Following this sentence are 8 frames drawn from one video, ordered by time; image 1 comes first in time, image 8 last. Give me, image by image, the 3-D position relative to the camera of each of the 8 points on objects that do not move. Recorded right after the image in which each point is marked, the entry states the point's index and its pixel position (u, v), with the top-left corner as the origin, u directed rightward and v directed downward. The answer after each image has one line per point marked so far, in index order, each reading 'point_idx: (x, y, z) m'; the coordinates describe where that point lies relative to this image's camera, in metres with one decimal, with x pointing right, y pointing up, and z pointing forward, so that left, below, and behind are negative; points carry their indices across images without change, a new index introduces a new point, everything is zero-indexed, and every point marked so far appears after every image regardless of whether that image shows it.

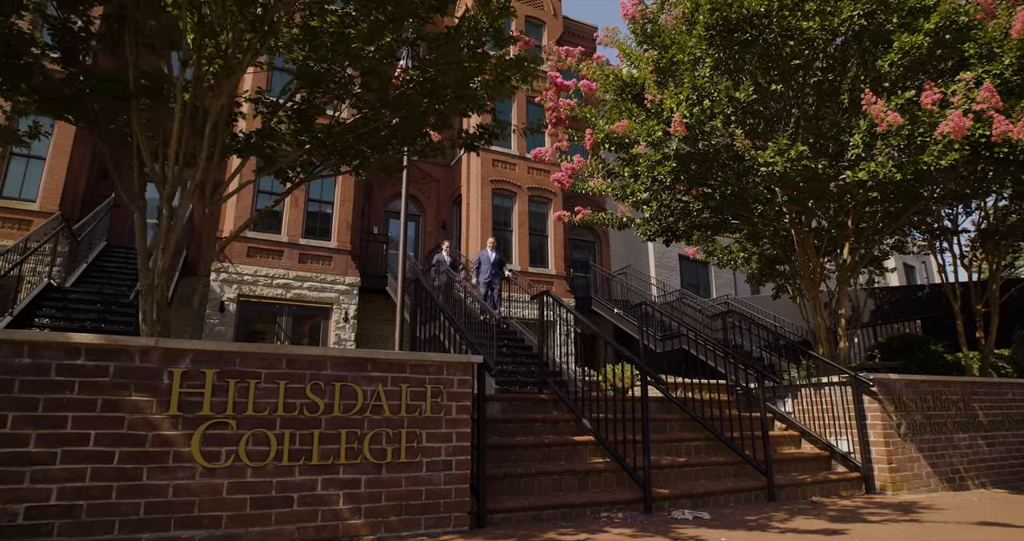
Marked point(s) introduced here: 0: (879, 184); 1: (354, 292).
0: (+4.3, +1.0, +7.1) m
1: (-4.3, -0.6, +17.4) m
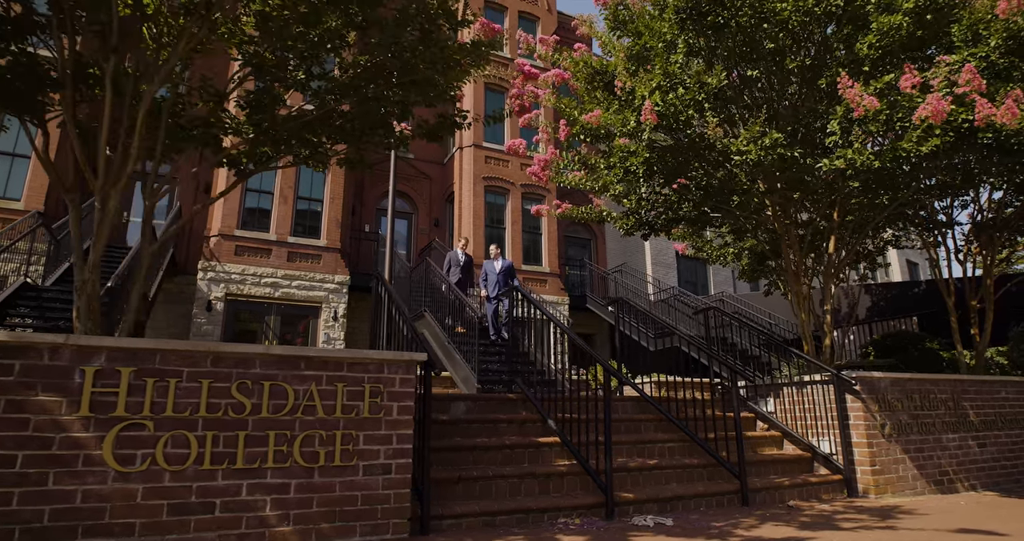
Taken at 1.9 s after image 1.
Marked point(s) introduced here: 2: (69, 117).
0: (+3.9, +1.1, +6.8) m
1: (-4.6, -0.6, +17.1) m
2: (-3.9, +1.3, +5.3) m
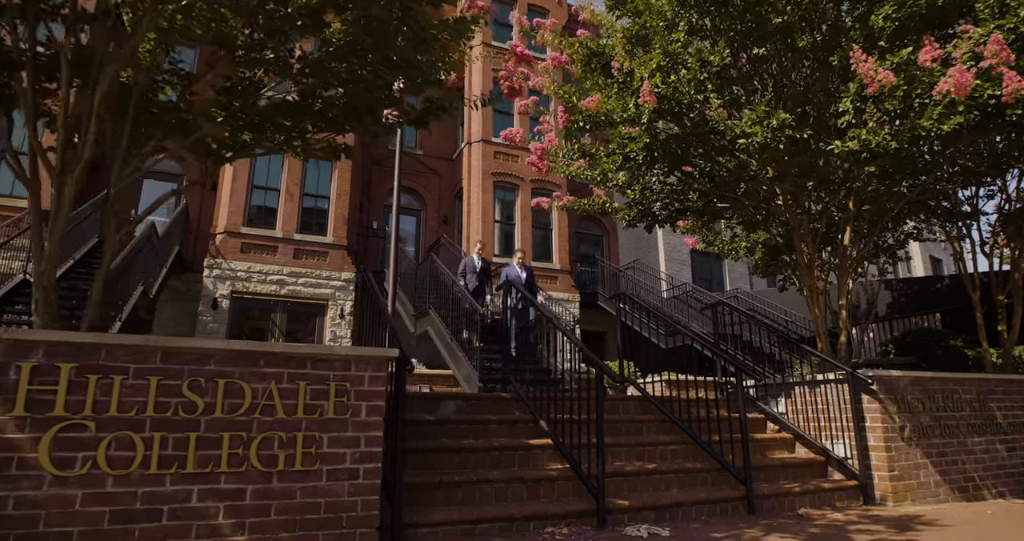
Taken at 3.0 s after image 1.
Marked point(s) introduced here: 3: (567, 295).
0: (+3.8, +1.2, +6.3) m
1: (-4.4, -0.5, +16.9) m
2: (-4.0, +1.4, +5.1) m
3: (+1.7, -0.7, +18.3) m
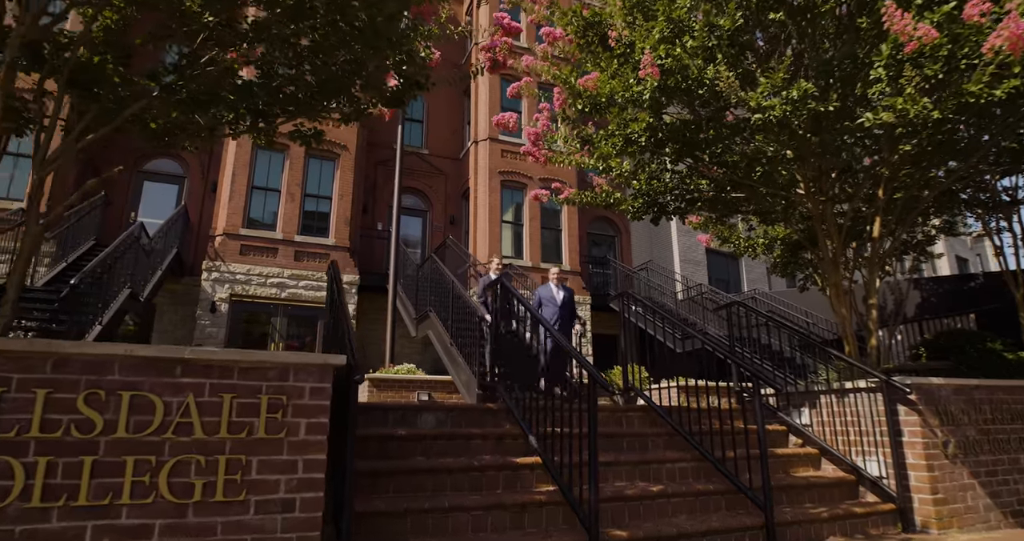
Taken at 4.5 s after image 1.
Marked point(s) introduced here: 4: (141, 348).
0: (+3.6, +1.3, +5.5) m
1: (-4.2, -0.5, +16.3) m
2: (-4.2, +1.4, +4.5) m
3: (+1.8, -0.8, +17.6) m
4: (-2.0, -0.4, +3.4) m
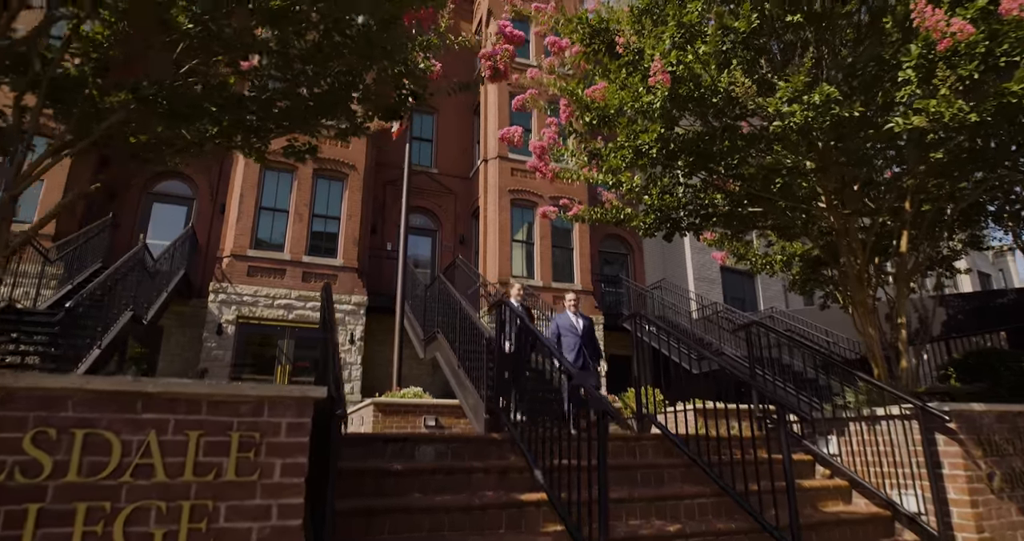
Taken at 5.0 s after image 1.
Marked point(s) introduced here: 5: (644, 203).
0: (+3.6, +1.1, +5.1) m
1: (-4.0, -1.1, +16.0) m
2: (-4.2, +1.3, +4.3) m
3: (+2.1, -1.3, +17.1) m
4: (-2.1, -0.6, +3.0) m
5: (+1.7, +0.9, +7.8) m
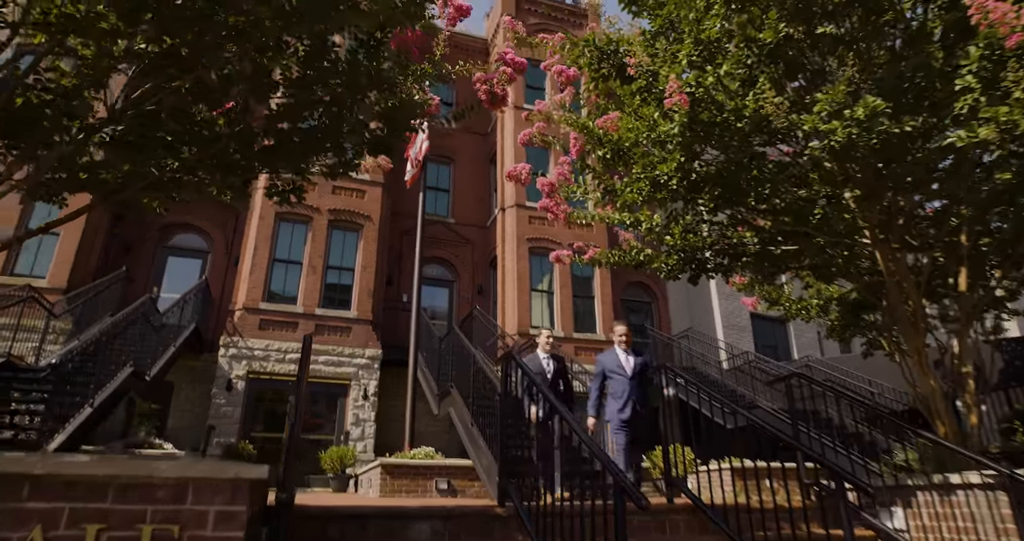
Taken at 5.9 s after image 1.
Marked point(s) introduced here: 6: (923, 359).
0: (+3.6, +0.9, +4.4) m
1: (-3.5, -2.4, +15.3) m
2: (-4.2, +0.9, +3.9) m
3: (+2.6, -2.6, +16.2) m
4: (-2.1, -0.8, +2.4) m
5: (+1.8, +0.3, +7.1) m
6: (+4.4, -0.9, +6.6) m
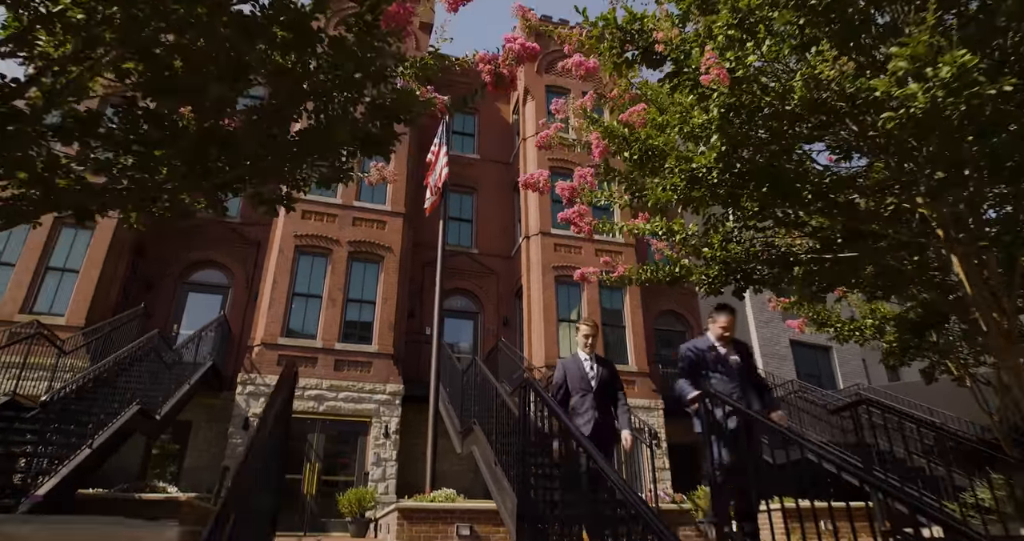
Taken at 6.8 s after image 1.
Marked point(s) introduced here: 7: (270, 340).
0: (+3.7, +0.9, +3.5) m
1: (-2.9, -3.1, +14.6) m
2: (-4.2, +0.8, +3.4) m
3: (+3.3, -3.2, +15.2) m
4: (-2.1, -0.7, +1.7) m
5: (+2.0, +0.2, +6.3) m
6: (+4.6, -1.0, +5.6) m
7: (-5.9, -1.6, +14.5) m
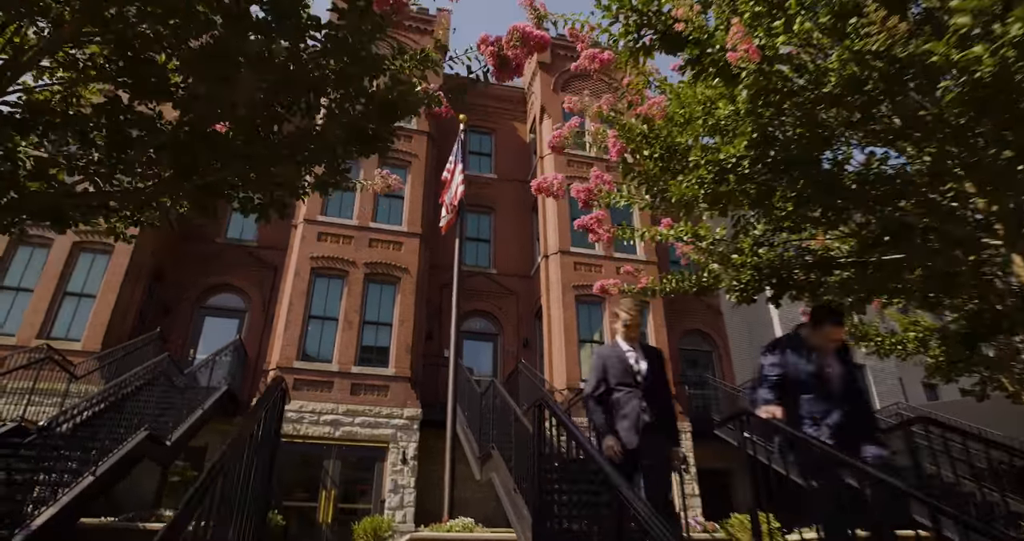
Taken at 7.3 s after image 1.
0: (+3.7, +1.0, +3.0) m
1: (-2.4, -3.6, +14.1) m
2: (-4.2, +0.8, +3.1) m
3: (+3.8, -3.6, +14.5) m
4: (-2.1, -0.7, +1.4) m
5: (+2.1, +0.1, +5.9) m
6: (+4.7, -1.0, +5.0) m
7: (-5.4, -2.2, +14.2) m
